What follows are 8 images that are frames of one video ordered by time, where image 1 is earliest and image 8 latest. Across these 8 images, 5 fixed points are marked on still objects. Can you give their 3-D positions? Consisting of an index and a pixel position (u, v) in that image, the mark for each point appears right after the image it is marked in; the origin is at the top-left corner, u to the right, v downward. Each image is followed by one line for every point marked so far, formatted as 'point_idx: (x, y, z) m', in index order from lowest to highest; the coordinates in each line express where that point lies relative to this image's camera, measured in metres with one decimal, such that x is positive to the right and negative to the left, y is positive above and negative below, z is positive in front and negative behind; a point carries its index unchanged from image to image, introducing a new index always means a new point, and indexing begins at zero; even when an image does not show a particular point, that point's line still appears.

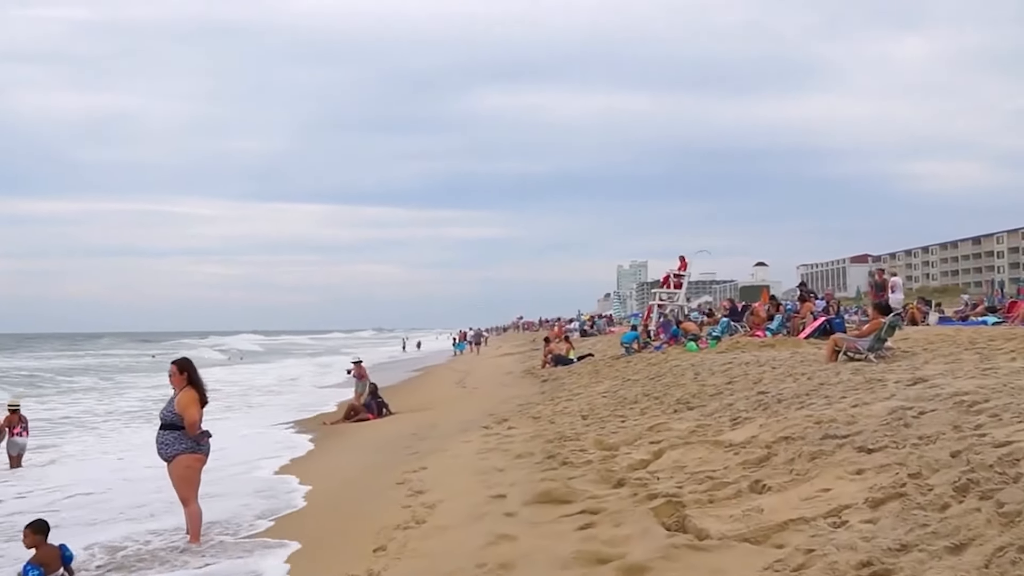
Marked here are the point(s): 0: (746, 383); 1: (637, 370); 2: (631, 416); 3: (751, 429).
0: (+2.9, -1.2, +9.8) m
1: (+2.3, -1.5, +14.5) m
2: (+1.4, -1.5, +9.4) m
3: (+2.1, -1.3, +7.1) m
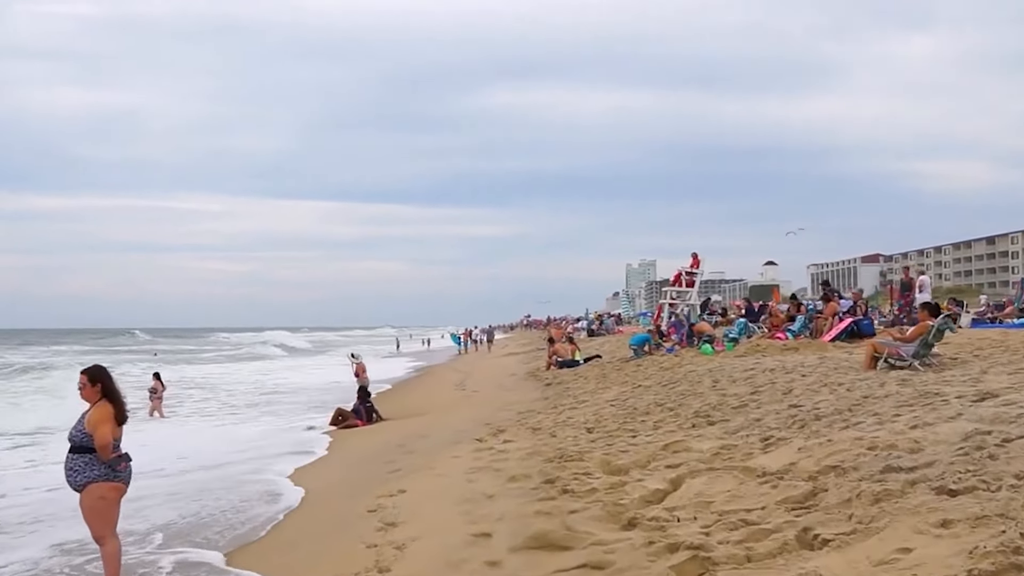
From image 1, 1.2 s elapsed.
0: (+2.8, -1.1, +8.6) m
1: (+2.3, -1.4, +13.3) m
2: (+1.4, -1.5, +8.2) m
3: (+2.1, -1.2, +5.9) m
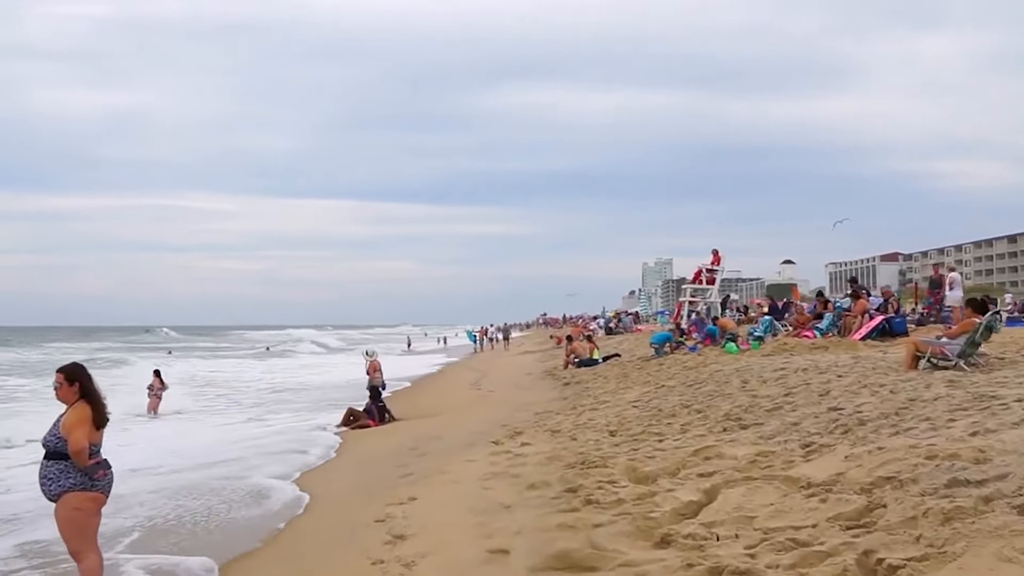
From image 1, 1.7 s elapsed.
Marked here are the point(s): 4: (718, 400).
0: (+3.0, -1.1, +8.1) m
1: (+2.6, -1.4, +12.8) m
2: (+1.5, -1.4, +7.7) m
3: (+2.2, -1.2, +5.4) m
4: (+2.4, -1.3, +9.2) m
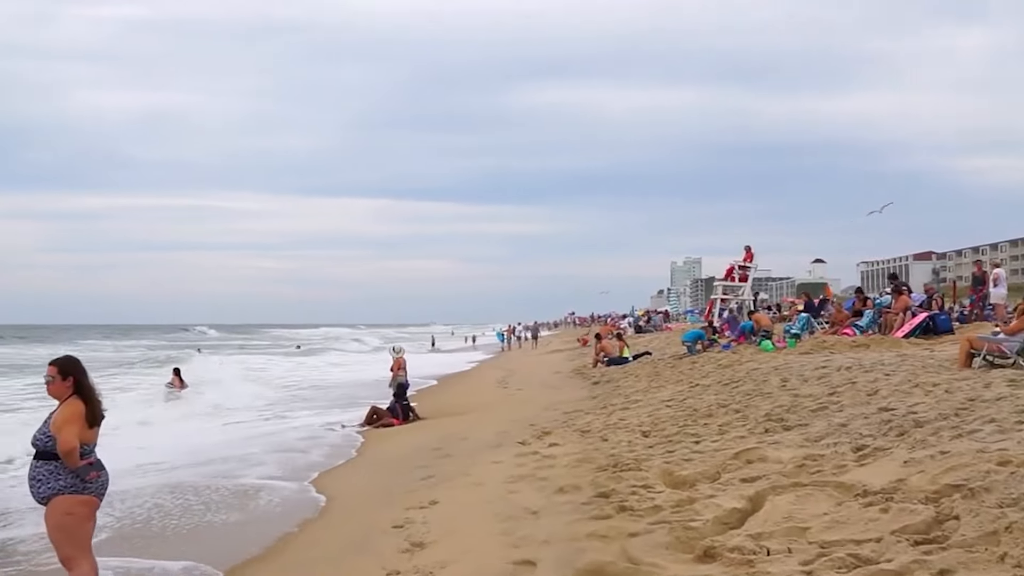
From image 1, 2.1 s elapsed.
0: (+3.3, -1.0, +7.6) m
1: (+3.0, -1.3, +12.3) m
2: (+1.8, -1.4, +7.3) m
3: (+2.4, -1.1, +5.0) m
4: (+2.7, -1.2, +8.7) m
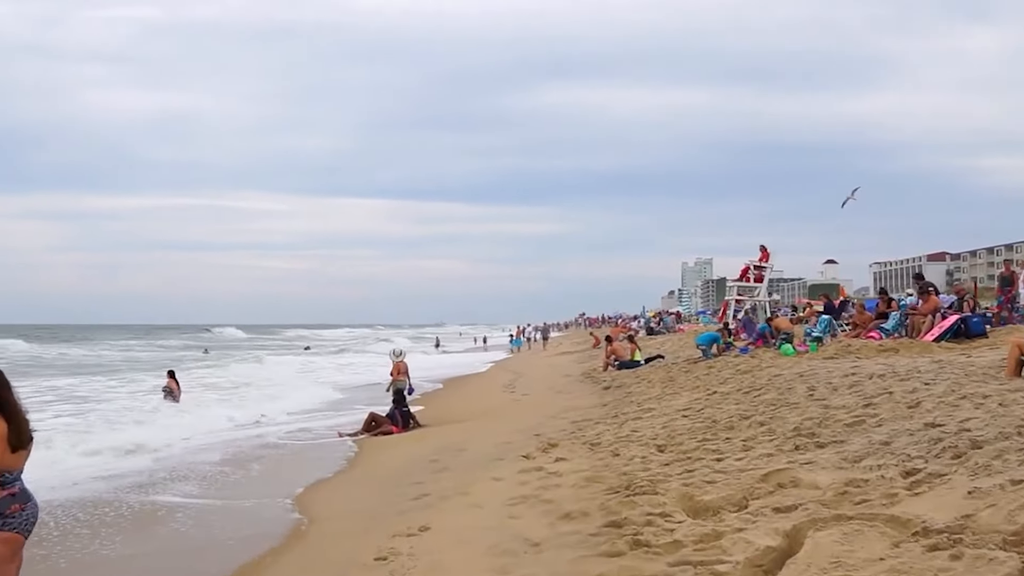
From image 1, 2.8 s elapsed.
0: (+3.3, -1.0, +6.8) m
1: (+3.1, -1.3, +11.6) m
2: (+1.8, -1.4, +6.6) m
3: (+2.3, -1.1, +4.2) m
4: (+2.7, -1.2, +8.0) m
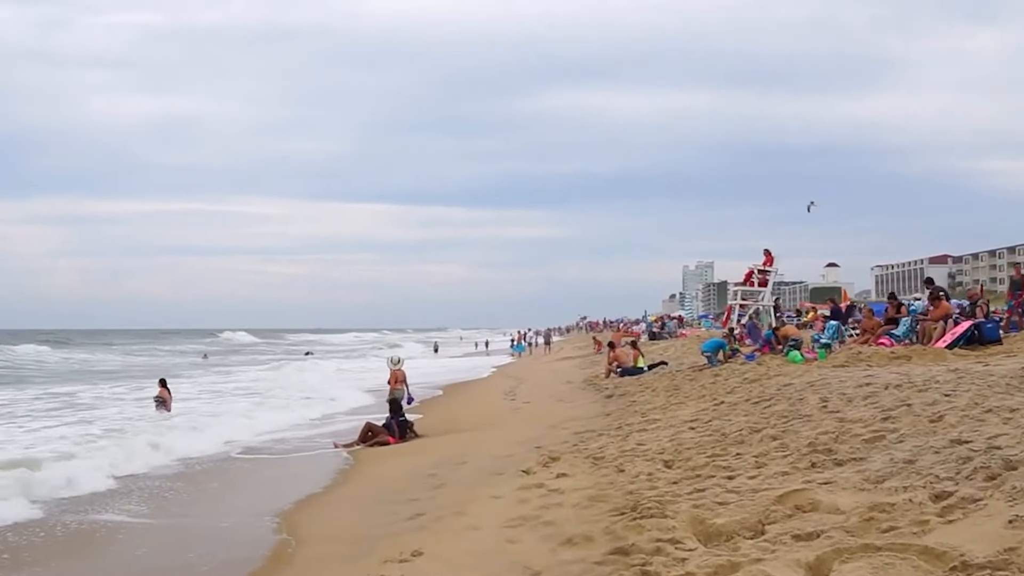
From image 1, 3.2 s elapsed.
0: (+3.3, -1.1, +6.5) m
1: (+3.1, -1.4, +11.2) m
2: (+1.8, -1.4, +6.2) m
3: (+2.3, -1.2, +3.9) m
4: (+2.7, -1.3, +7.6) m
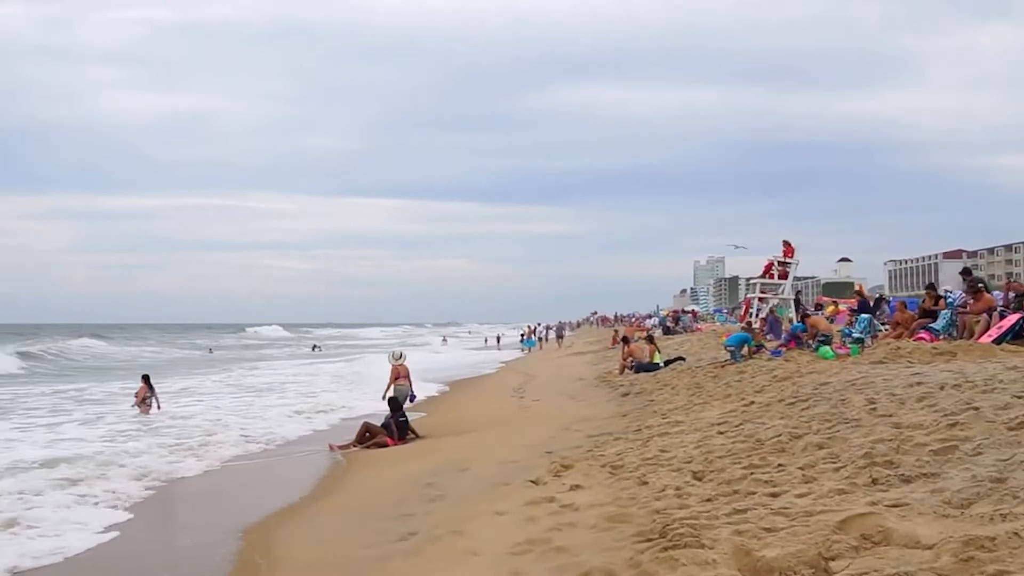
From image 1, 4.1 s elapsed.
0: (+3.3, -1.0, +5.5) m
1: (+3.2, -1.3, +10.2) m
2: (+1.8, -1.3, +5.3) m
3: (+2.3, -1.1, +2.9) m
4: (+2.8, -1.2, +6.7) m
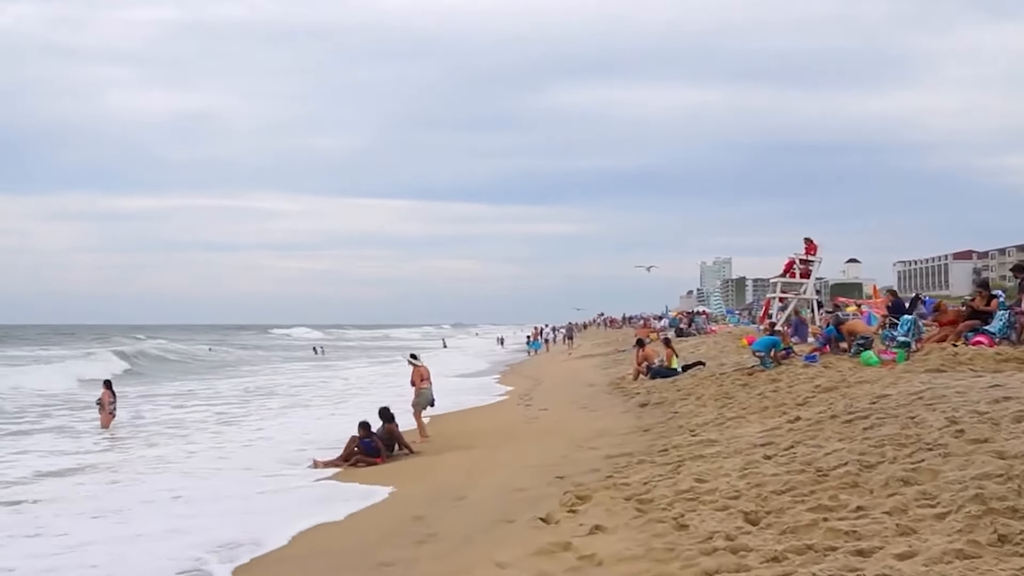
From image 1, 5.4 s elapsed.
0: (+3.4, -0.9, +4.2) m
1: (+3.2, -1.2, +9.0) m
2: (+1.9, -1.3, +4.0) m
3: (+2.3, -1.1, +1.6) m
4: (+2.8, -1.1, +5.4) m
